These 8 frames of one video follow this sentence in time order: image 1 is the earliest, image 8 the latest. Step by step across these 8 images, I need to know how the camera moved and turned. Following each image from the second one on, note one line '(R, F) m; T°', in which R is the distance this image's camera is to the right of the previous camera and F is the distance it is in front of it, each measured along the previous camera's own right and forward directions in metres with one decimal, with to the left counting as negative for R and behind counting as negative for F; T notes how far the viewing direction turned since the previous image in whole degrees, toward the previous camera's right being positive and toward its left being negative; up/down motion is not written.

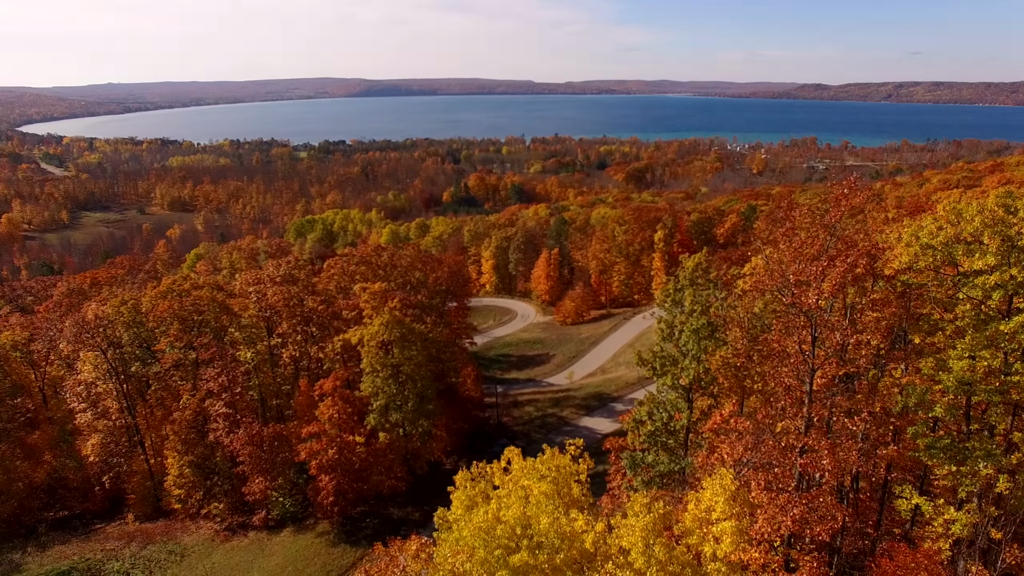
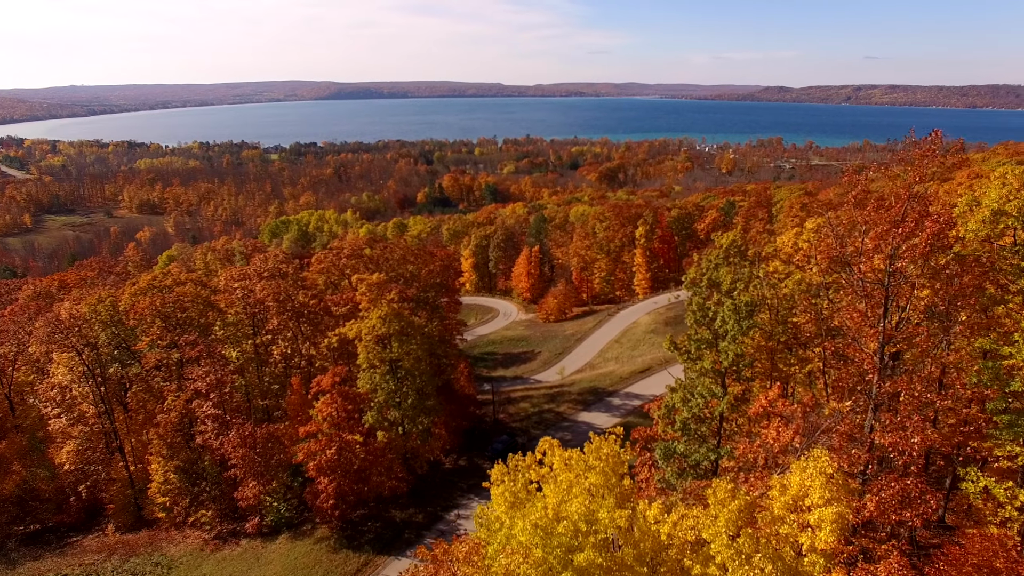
(-1.2, +0.7) m; +2°
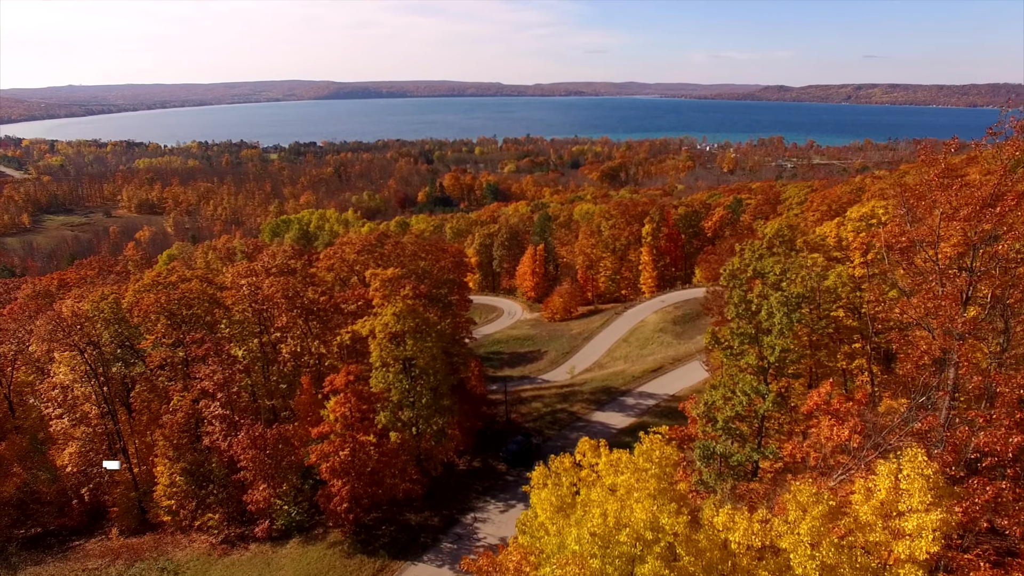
(-0.8, +0.8) m; 0°
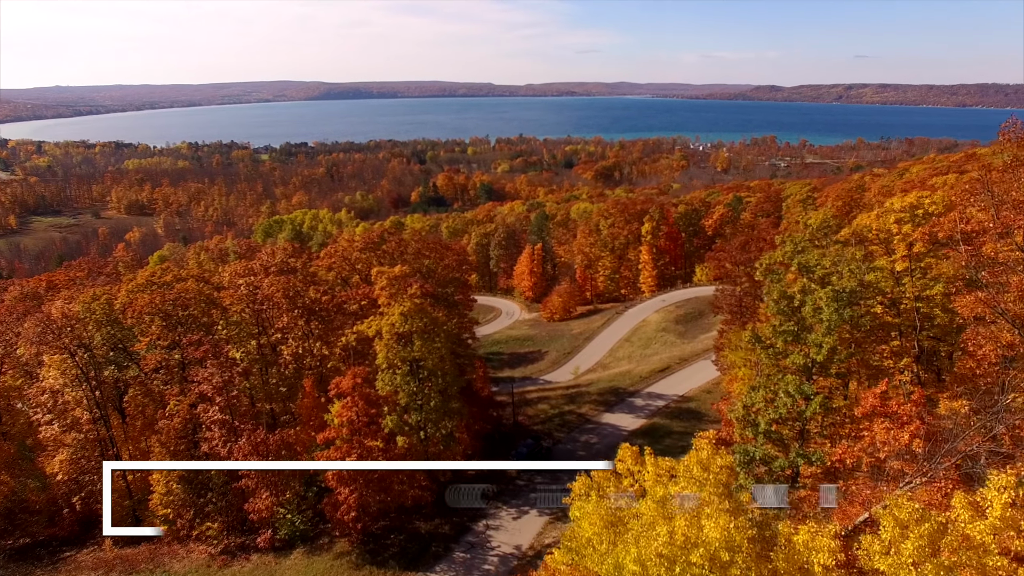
(-0.8, +0.9) m; +1°
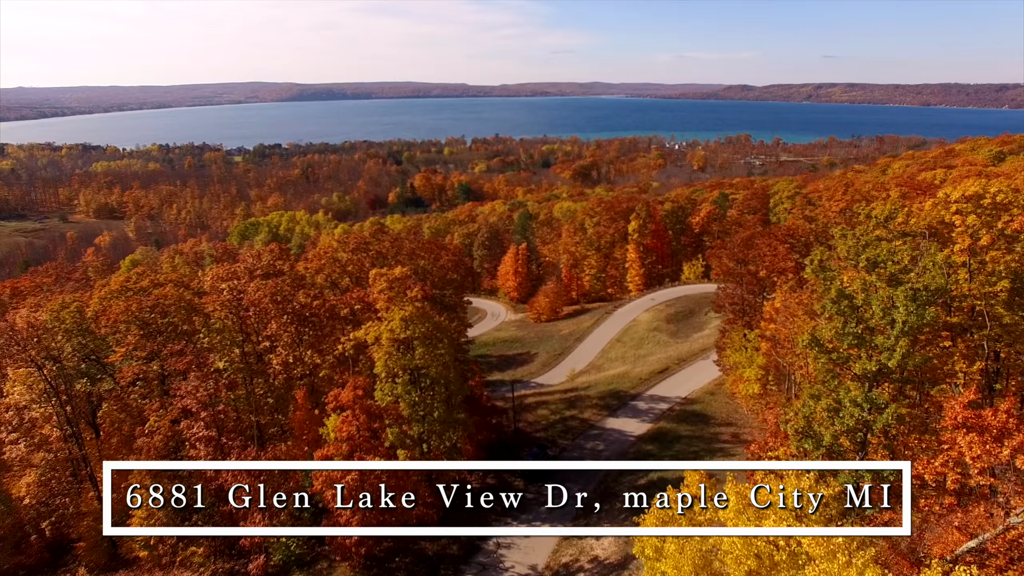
(-1.1, +1.3) m; +2°
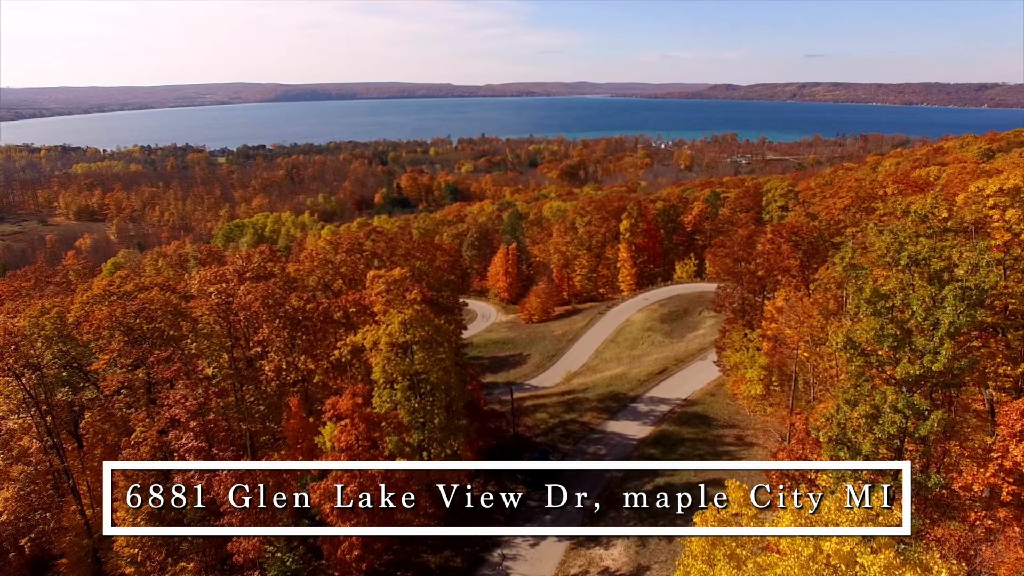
(-0.5, +0.7) m; +1°
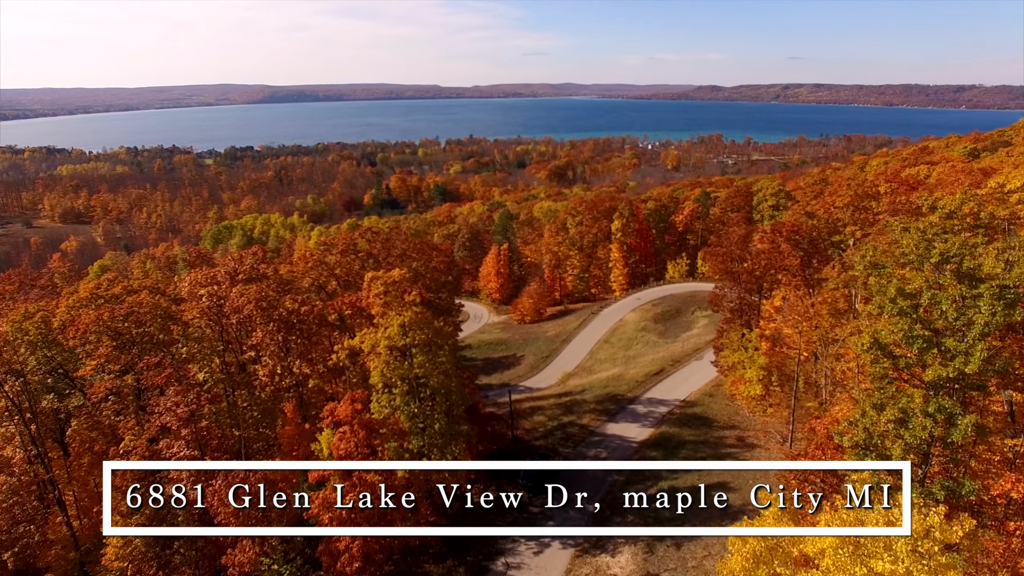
(-0.5, +0.4) m; +1°
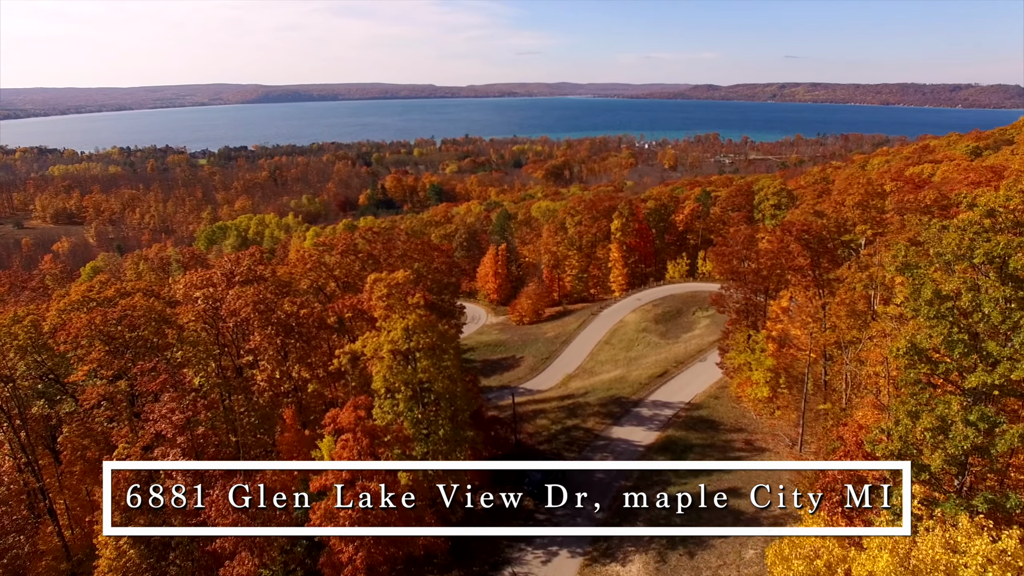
(-0.3, +0.6) m; 0°
